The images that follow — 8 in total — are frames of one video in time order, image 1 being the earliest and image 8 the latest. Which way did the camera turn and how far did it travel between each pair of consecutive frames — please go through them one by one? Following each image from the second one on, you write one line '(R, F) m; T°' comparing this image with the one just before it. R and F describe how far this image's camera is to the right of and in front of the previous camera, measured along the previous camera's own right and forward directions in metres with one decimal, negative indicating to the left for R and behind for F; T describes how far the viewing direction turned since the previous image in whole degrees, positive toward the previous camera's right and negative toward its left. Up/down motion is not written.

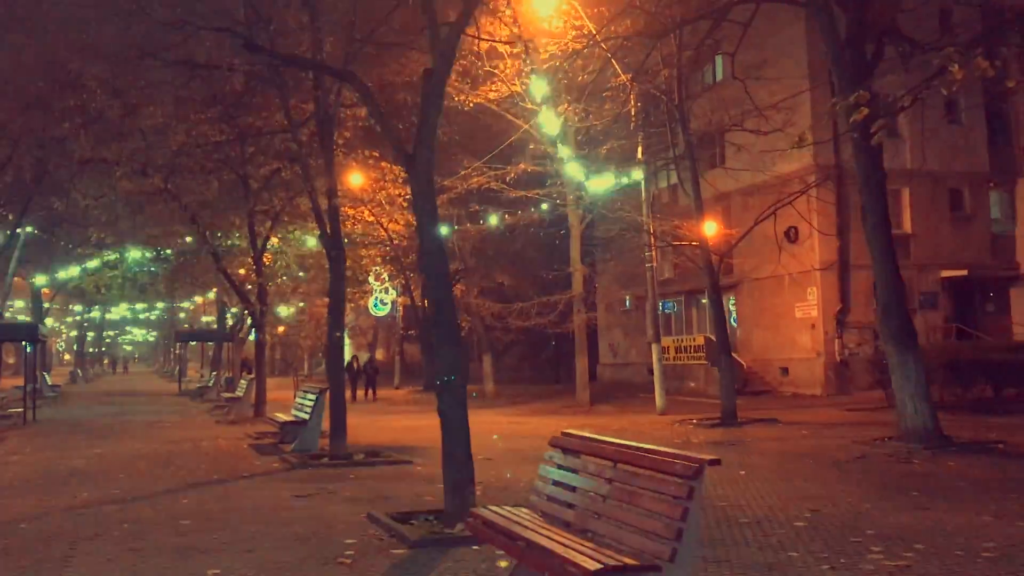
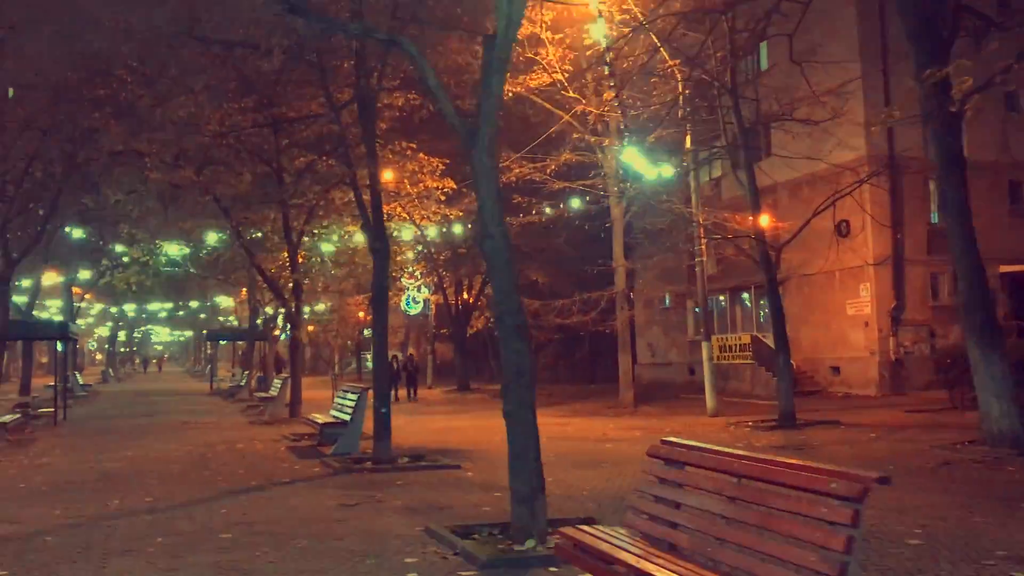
(-0.4, +1.0) m; -2°
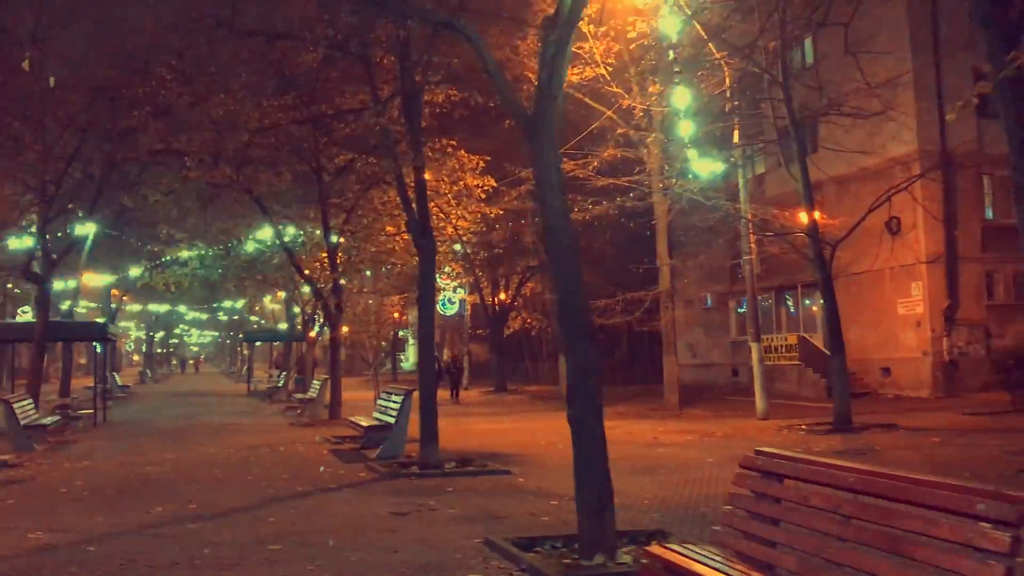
(-0.3, +0.5) m; -2°
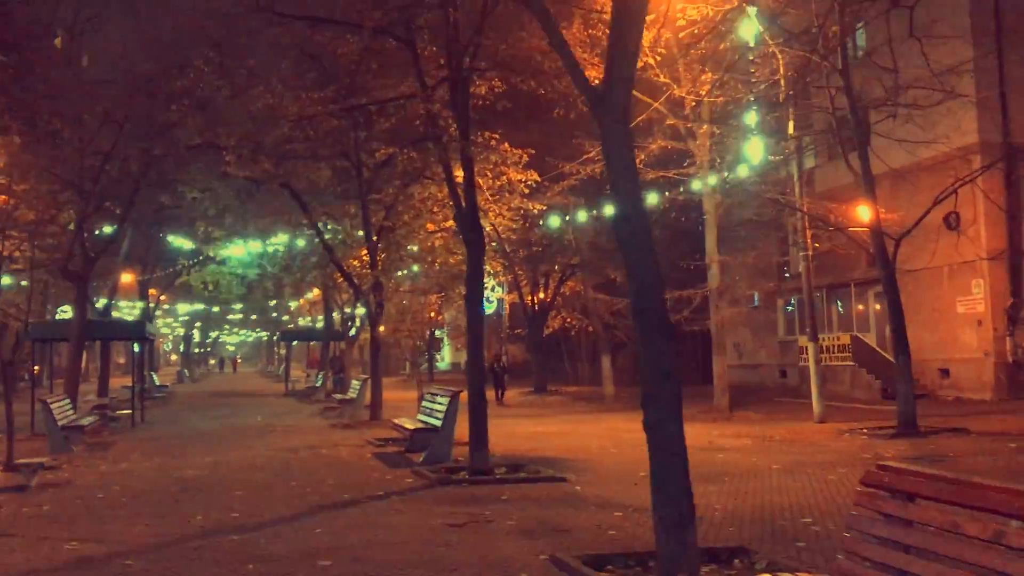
(-0.3, +0.7) m; -2°
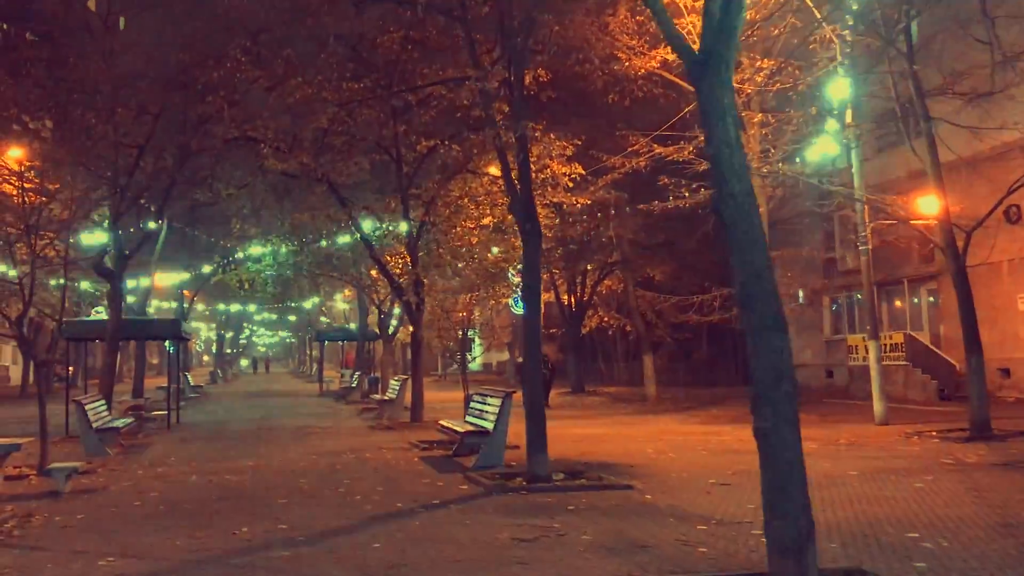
(-0.4, +0.8) m; -2°
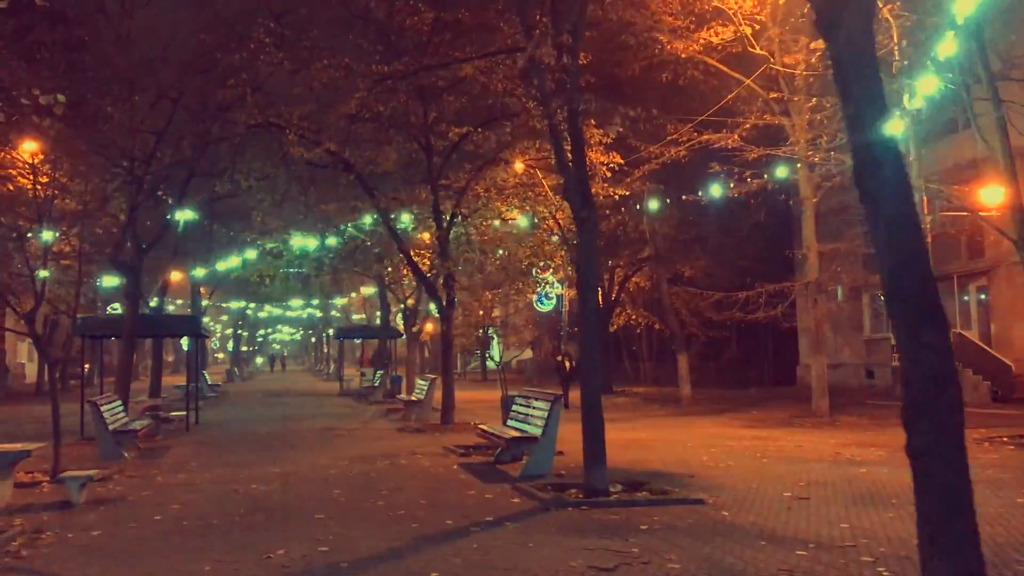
(-0.5, +1.1) m; -1°
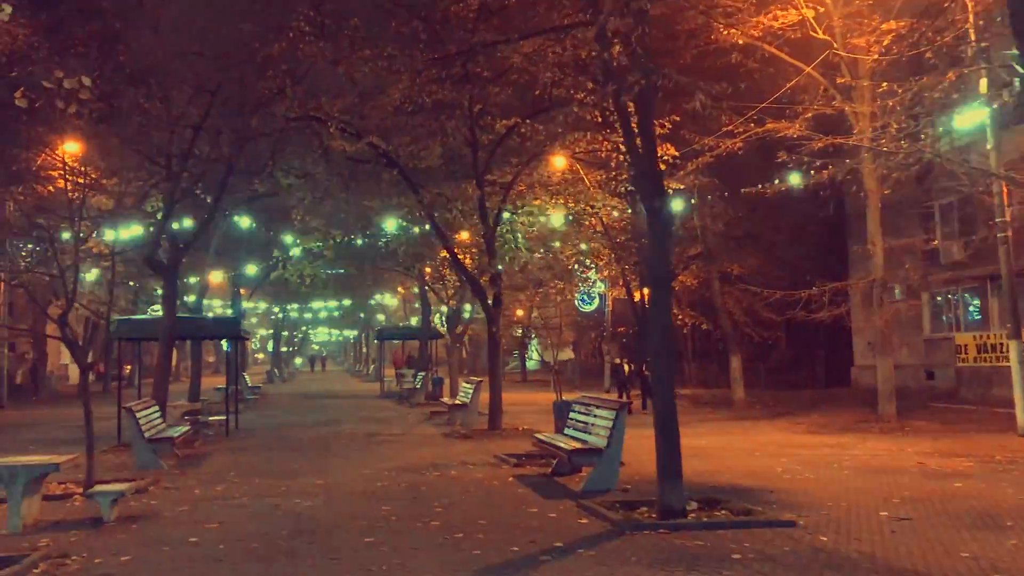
(-0.3, +1.0) m; -2°
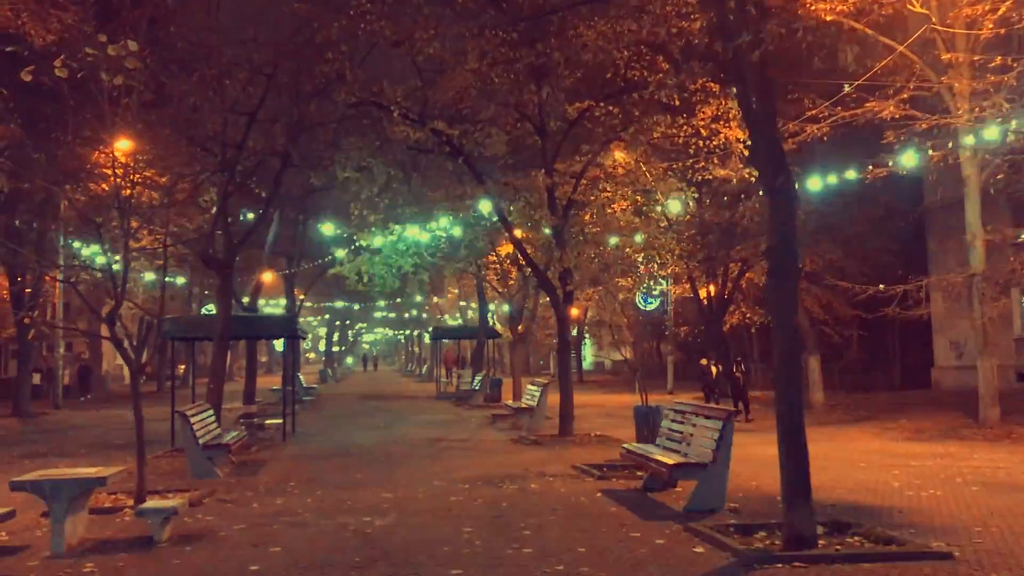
(-0.5, +1.3) m; -3°
